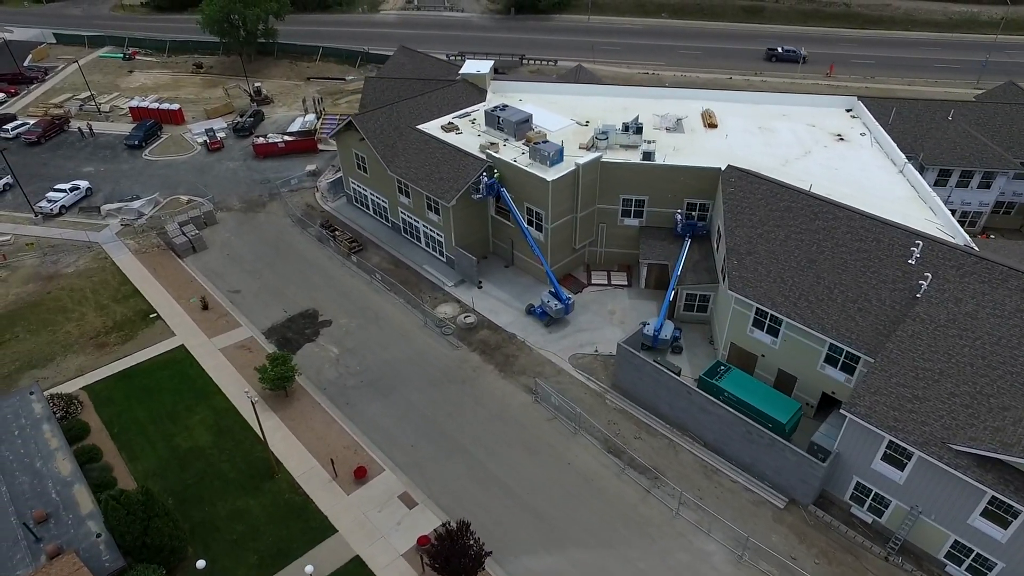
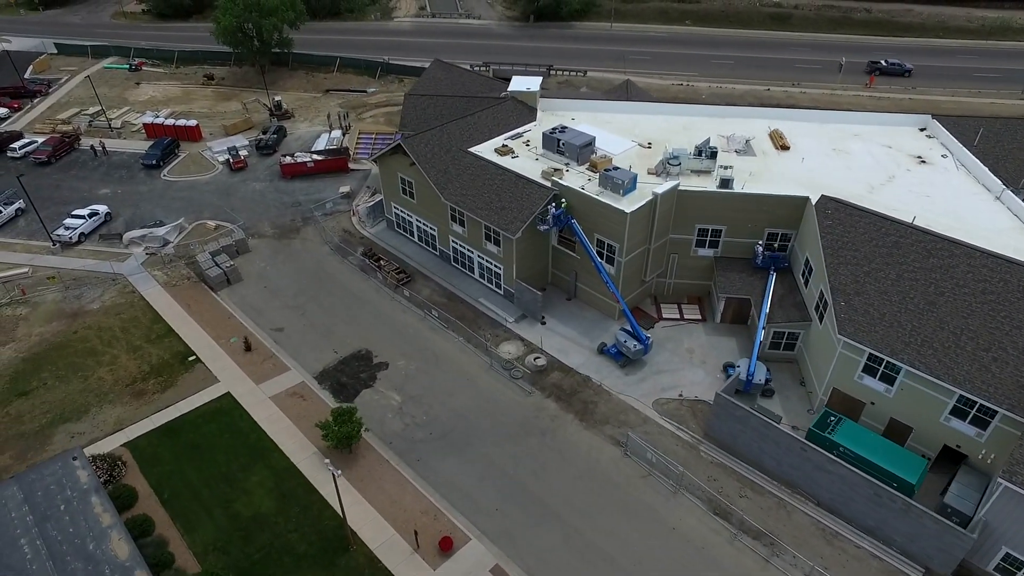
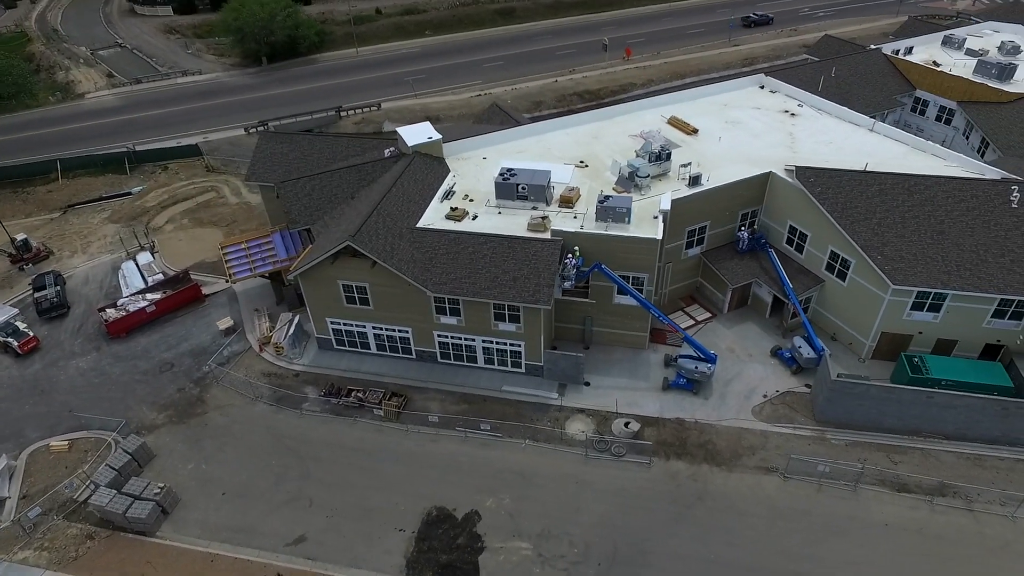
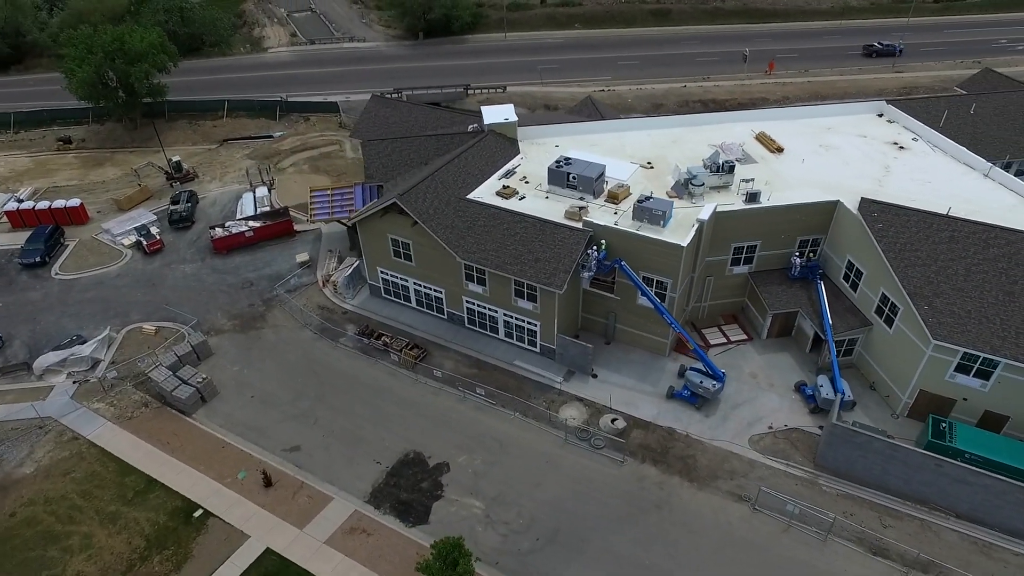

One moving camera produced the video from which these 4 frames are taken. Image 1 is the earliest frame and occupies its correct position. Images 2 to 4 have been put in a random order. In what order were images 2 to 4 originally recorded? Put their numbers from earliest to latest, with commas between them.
2, 4, 3
